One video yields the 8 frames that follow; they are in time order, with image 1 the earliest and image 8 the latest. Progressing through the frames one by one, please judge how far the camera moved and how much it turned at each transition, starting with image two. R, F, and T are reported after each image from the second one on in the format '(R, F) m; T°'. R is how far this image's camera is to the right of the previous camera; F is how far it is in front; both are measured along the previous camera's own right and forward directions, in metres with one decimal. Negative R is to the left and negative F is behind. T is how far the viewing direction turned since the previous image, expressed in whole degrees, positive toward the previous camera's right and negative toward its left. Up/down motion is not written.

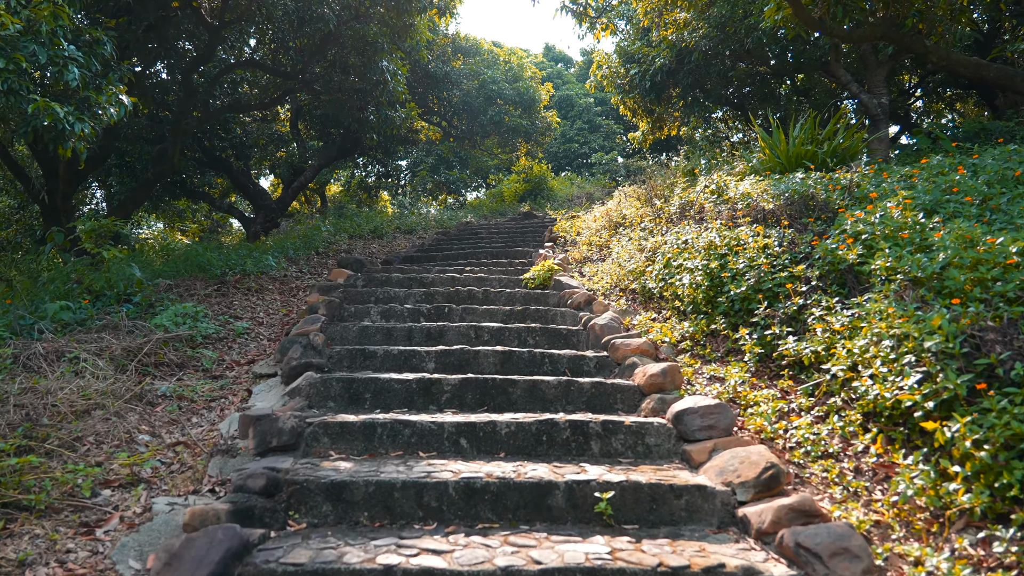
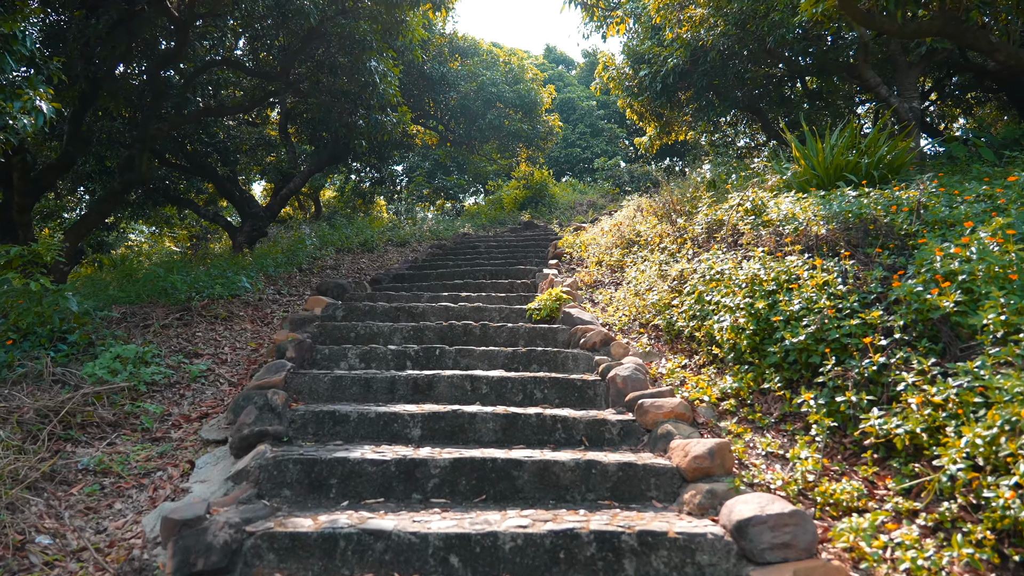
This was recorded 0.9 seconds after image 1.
(0.0, +0.8) m; 0°
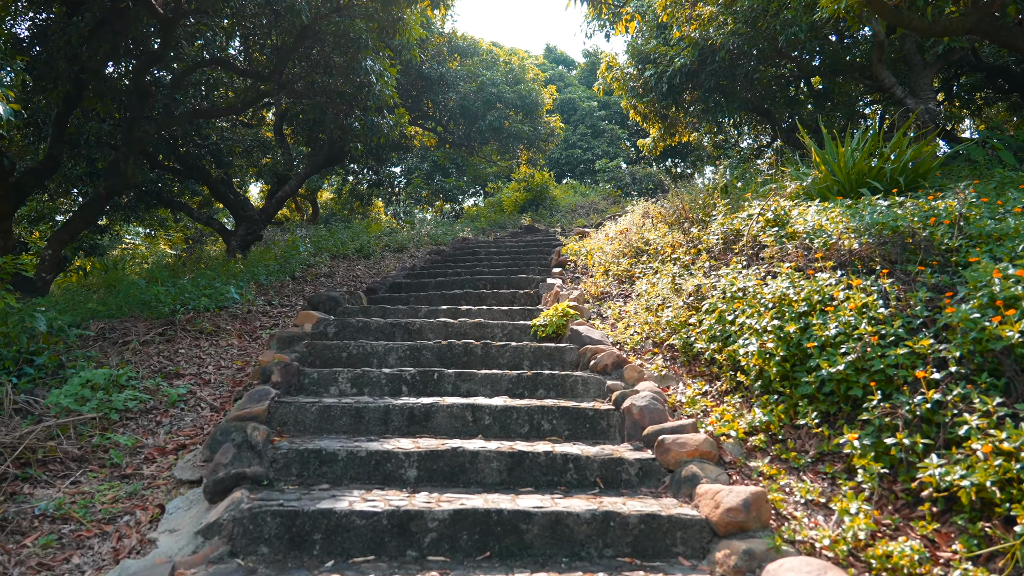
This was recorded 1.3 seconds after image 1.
(0.0, +0.3) m; 0°
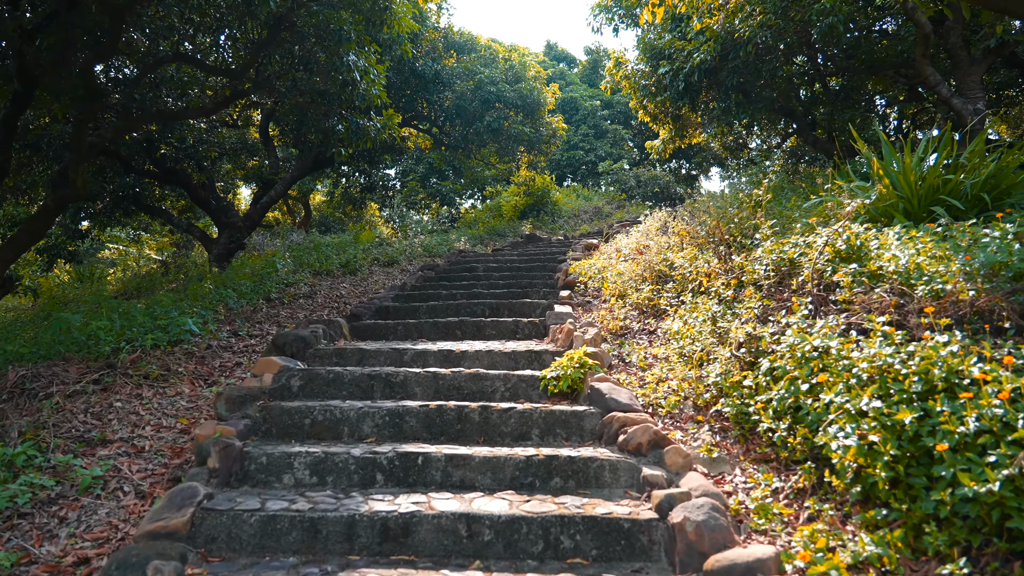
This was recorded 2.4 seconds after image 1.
(0.0, +0.9) m; 0°
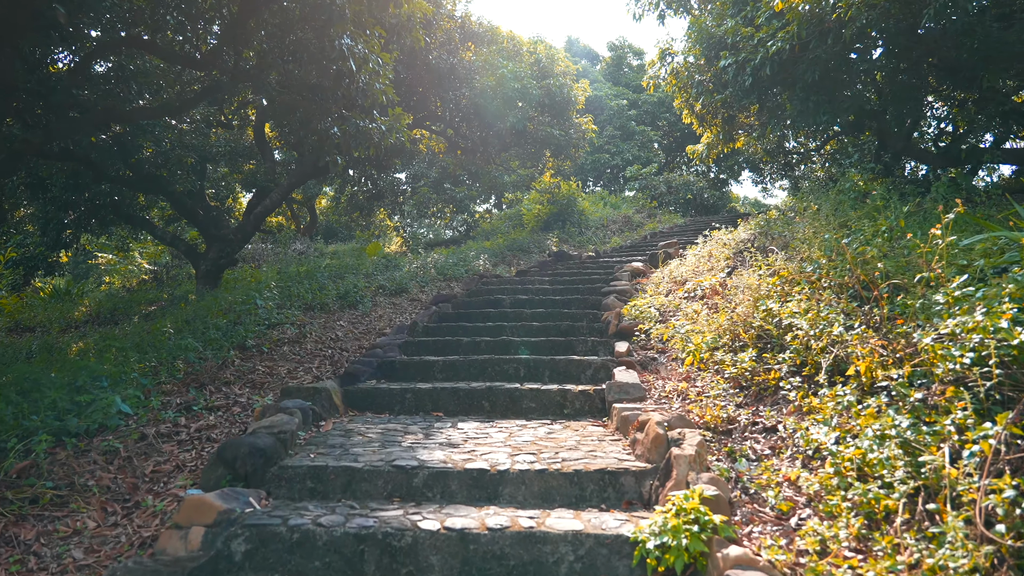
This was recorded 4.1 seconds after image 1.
(-0.2, +1.5) m; -1°
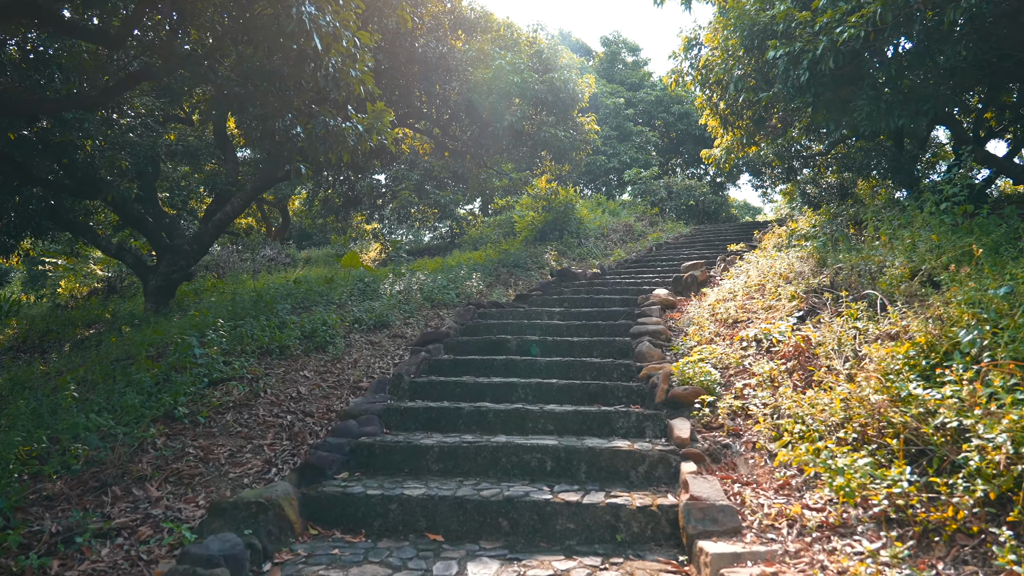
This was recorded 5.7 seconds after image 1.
(-0.2, +1.3) m; +1°
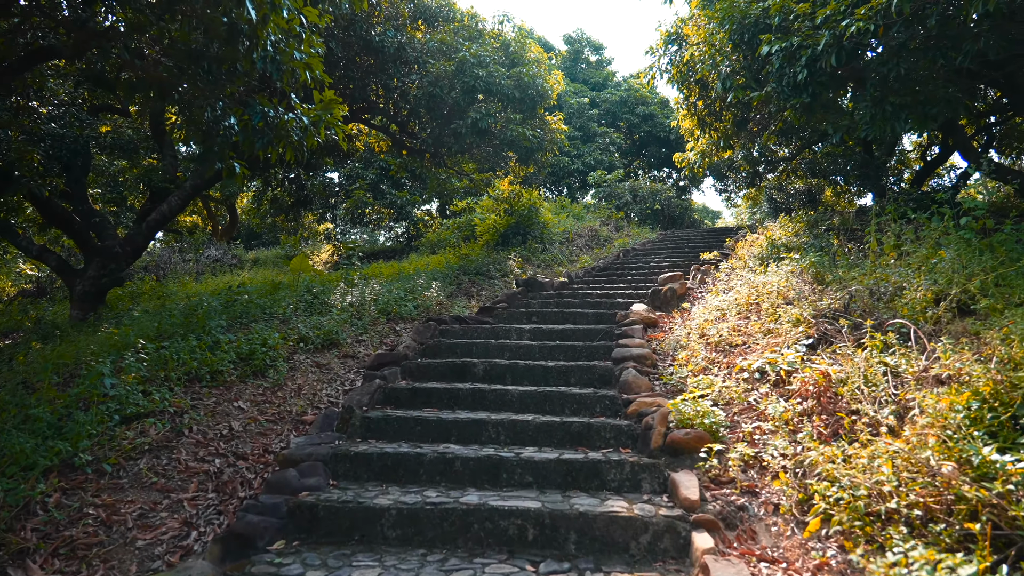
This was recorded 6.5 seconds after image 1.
(-0.1, +0.7) m; +3°
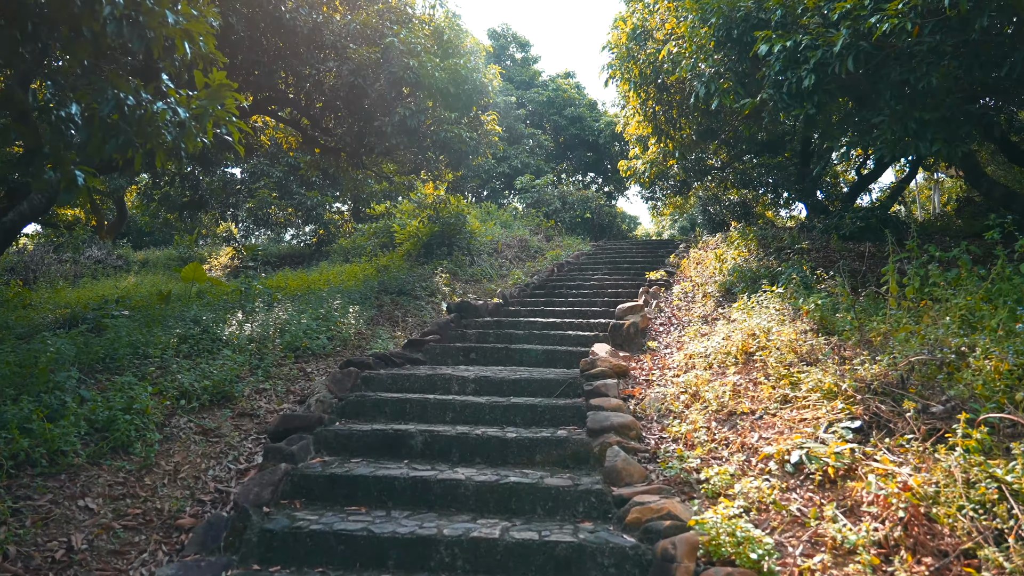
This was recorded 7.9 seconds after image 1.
(-0.2, +1.1) m; +6°
